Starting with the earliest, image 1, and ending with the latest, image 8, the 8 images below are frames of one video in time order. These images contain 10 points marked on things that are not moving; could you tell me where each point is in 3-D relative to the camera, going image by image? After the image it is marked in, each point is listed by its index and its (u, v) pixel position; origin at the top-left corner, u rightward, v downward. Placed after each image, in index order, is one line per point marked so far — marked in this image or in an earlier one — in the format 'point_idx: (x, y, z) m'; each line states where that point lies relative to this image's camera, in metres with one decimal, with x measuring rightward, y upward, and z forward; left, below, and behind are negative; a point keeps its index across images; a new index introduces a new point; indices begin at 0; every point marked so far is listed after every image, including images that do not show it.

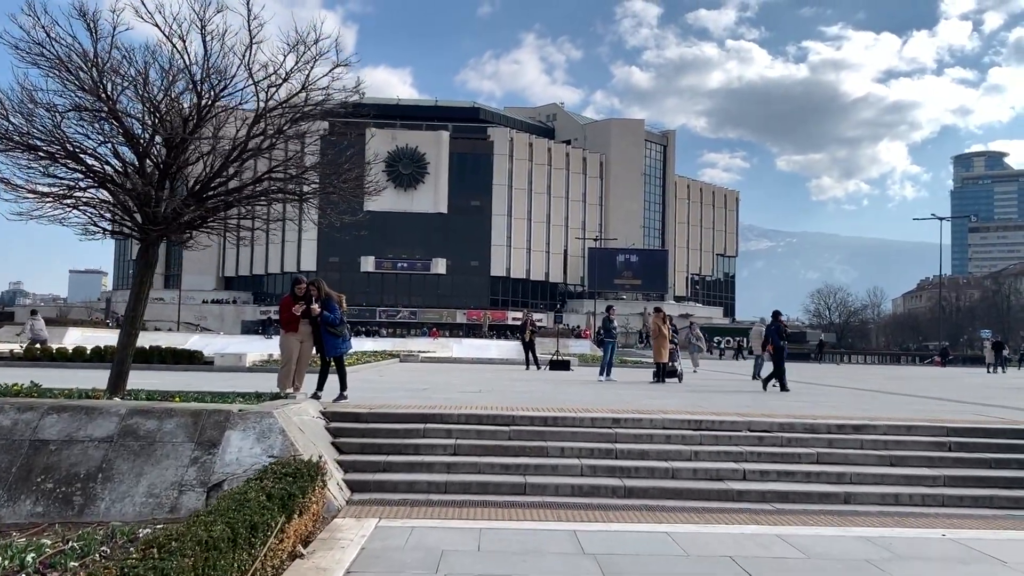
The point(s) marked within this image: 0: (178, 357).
0: (-8.3, -1.7, +18.4) m
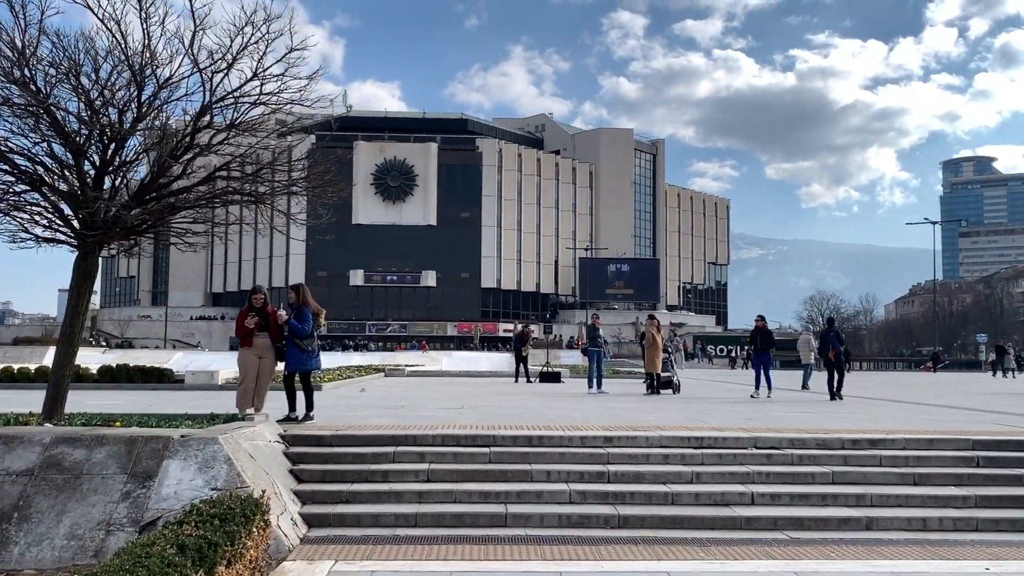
0: (-8.6, -2.1, +17.4) m
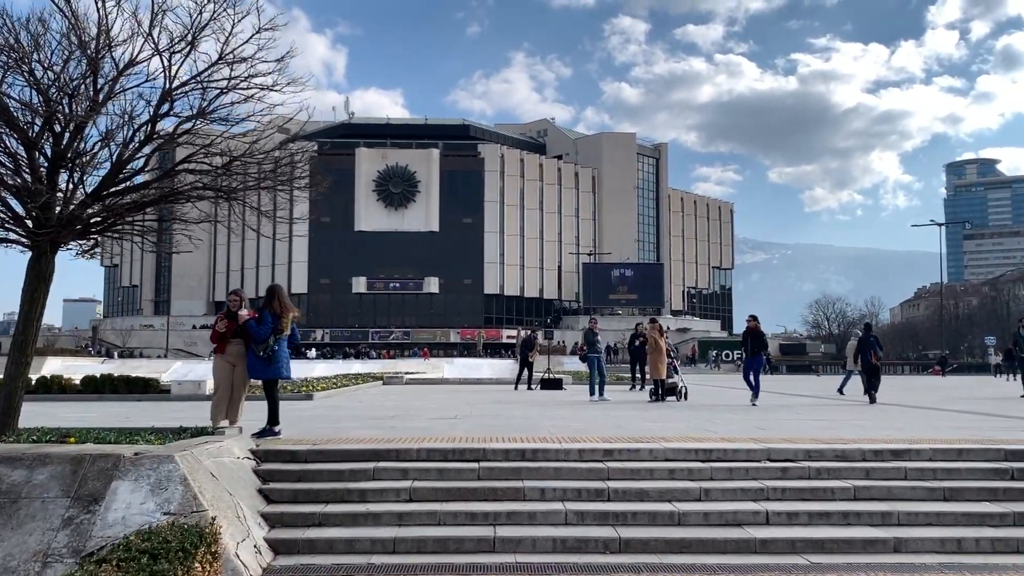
0: (-8.7, -2.2, +16.8) m
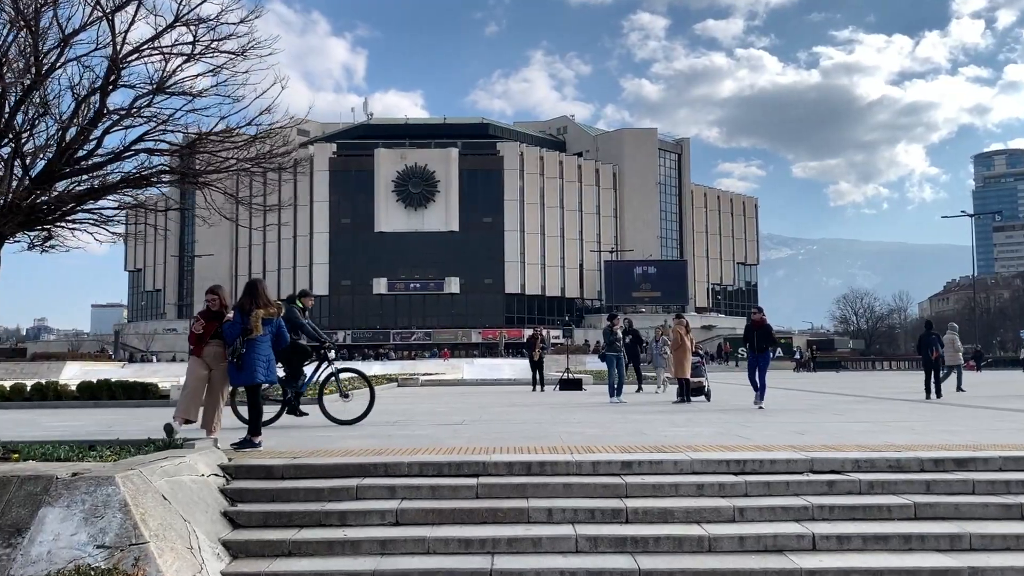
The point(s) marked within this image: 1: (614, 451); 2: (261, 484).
0: (-8.3, -2.2, +16.1) m
1: (+1.0, -1.6, +7.2) m
2: (-2.2, -1.7, +6.5) m
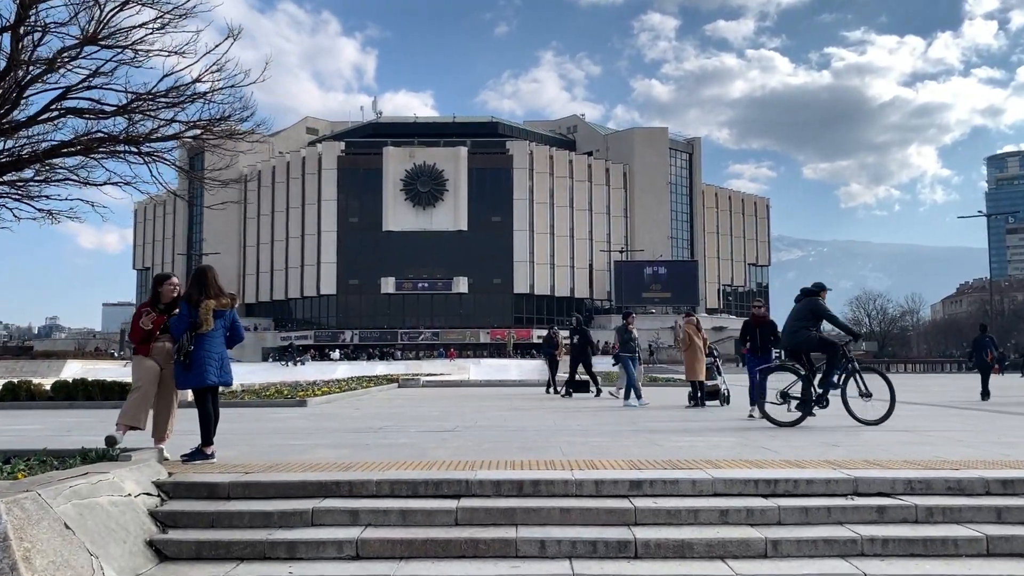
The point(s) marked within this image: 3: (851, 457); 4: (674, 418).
0: (-8.3, -2.1, +15.2) m
1: (+0.9, -1.5, +6.2) m
2: (-2.3, -1.6, +5.5) m
3: (+3.2, -1.6, +7.0) m
4: (+2.5, -2.0, +11.5) m
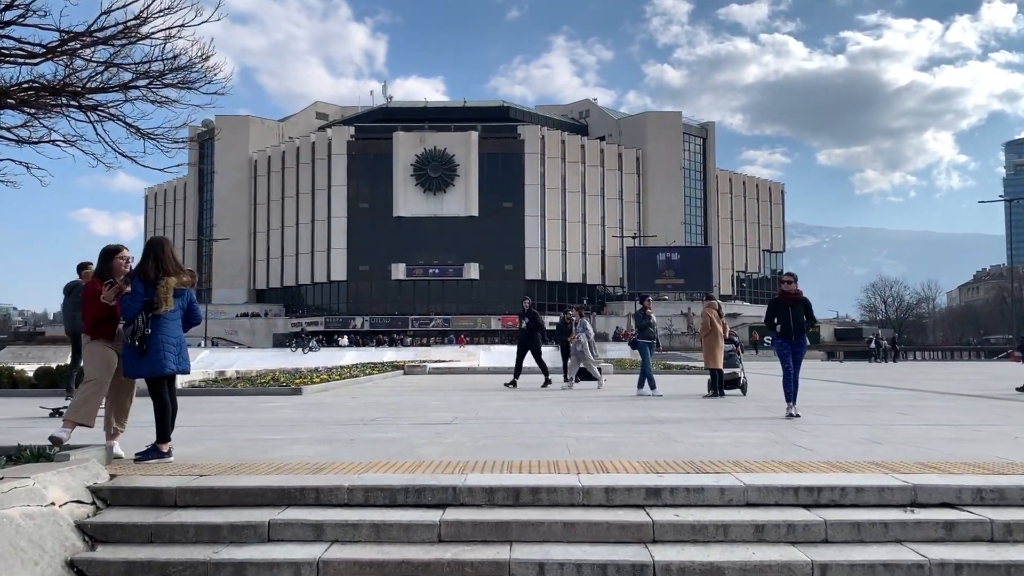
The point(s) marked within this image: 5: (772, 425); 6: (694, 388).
0: (-8.2, -1.8, +14.4) m
1: (+0.9, -1.3, +5.3) m
2: (-2.3, -1.4, +4.7) m
3: (+3.2, -1.4, +6.1) m
4: (+2.5, -1.7, +10.6) m
5: (+3.0, -1.6, +8.5) m
6: (+4.1, -2.2, +16.4) m
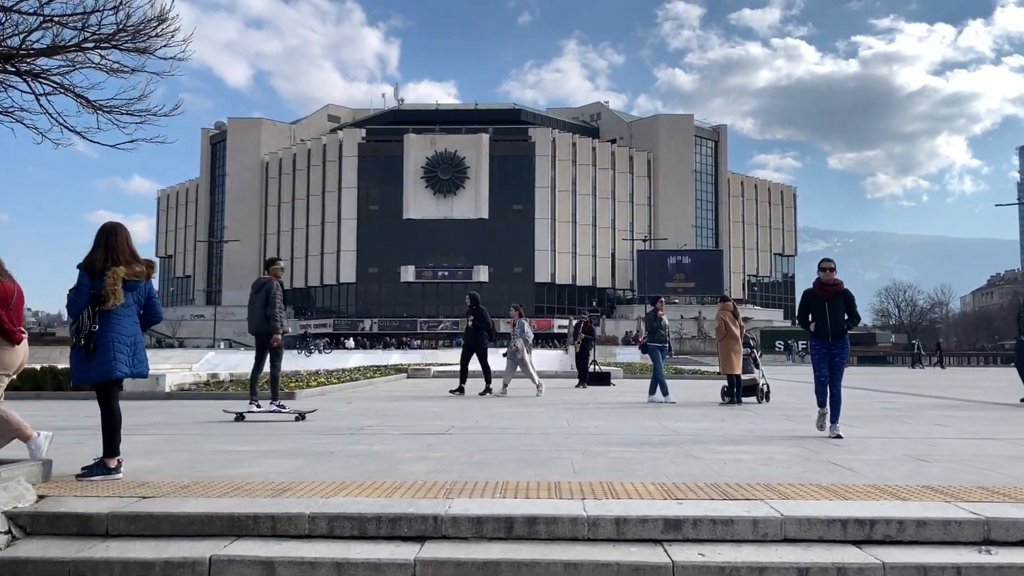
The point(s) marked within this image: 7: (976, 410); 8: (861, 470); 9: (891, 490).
0: (-8.1, -1.7, +13.8) m
1: (+0.9, -1.3, +4.5) m
2: (-2.4, -1.4, +3.9) m
3: (+3.2, -1.4, +5.3) m
4: (+2.6, -1.7, +9.8) m
5: (+3.0, -1.5, +7.7) m
6: (+4.2, -2.2, +15.6) m
7: (+7.2, -1.9, +11.6) m
8: (+2.7, -1.4, +5.8) m
9: (+2.5, -1.3, +4.9) m
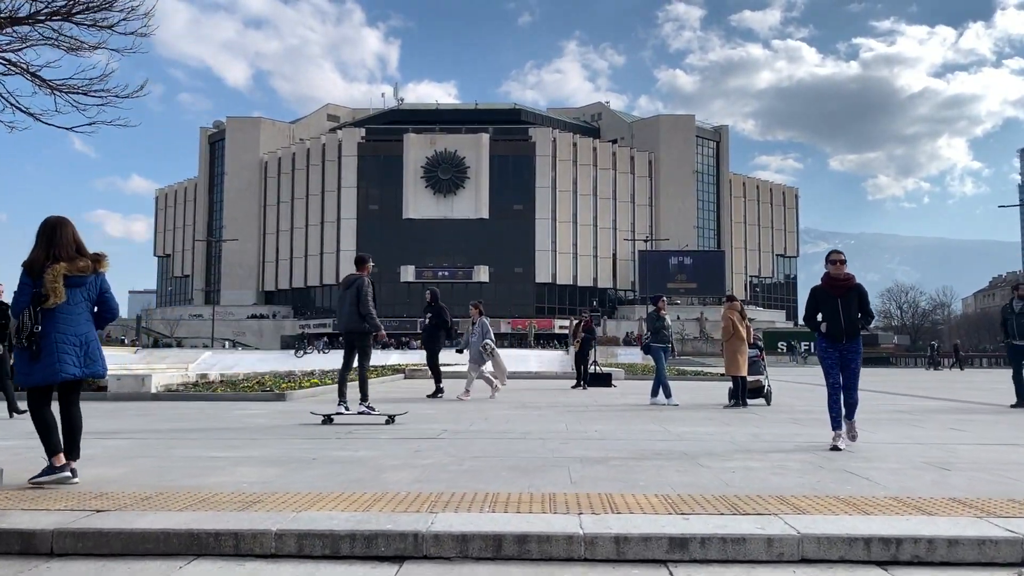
0: (-8.1, -1.7, +13.4) m
1: (+0.8, -1.2, +4.1) m
2: (-2.5, -1.3, +3.5) m
3: (+3.1, -1.3, +4.9) m
4: (+2.5, -1.7, +9.4) m
5: (+2.9, -1.5, +7.3) m
6: (+4.1, -2.2, +15.2) m
7: (+7.2, -1.9, +11.2) m
8: (+2.7, -1.4, +5.4) m
9: (+2.4, -1.3, +4.5) m
